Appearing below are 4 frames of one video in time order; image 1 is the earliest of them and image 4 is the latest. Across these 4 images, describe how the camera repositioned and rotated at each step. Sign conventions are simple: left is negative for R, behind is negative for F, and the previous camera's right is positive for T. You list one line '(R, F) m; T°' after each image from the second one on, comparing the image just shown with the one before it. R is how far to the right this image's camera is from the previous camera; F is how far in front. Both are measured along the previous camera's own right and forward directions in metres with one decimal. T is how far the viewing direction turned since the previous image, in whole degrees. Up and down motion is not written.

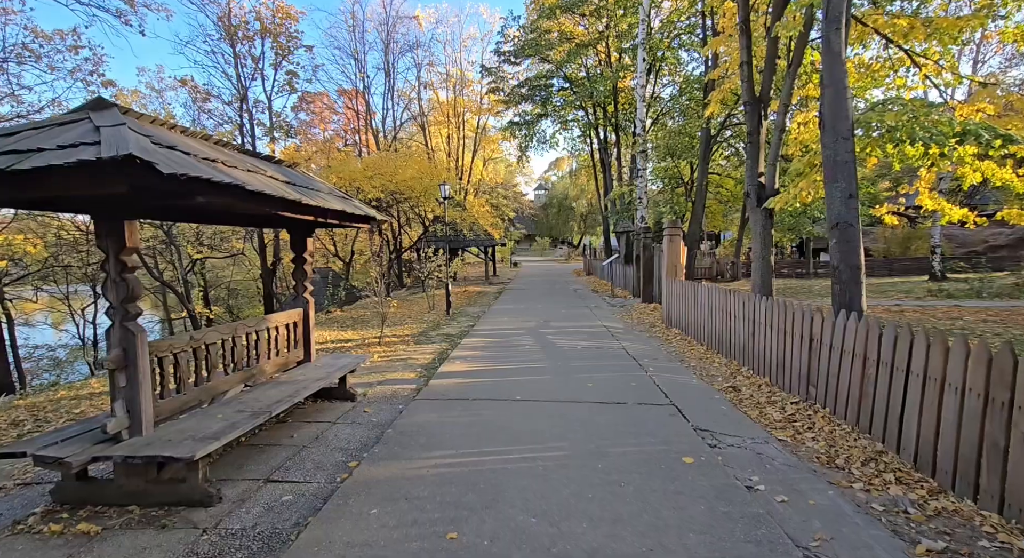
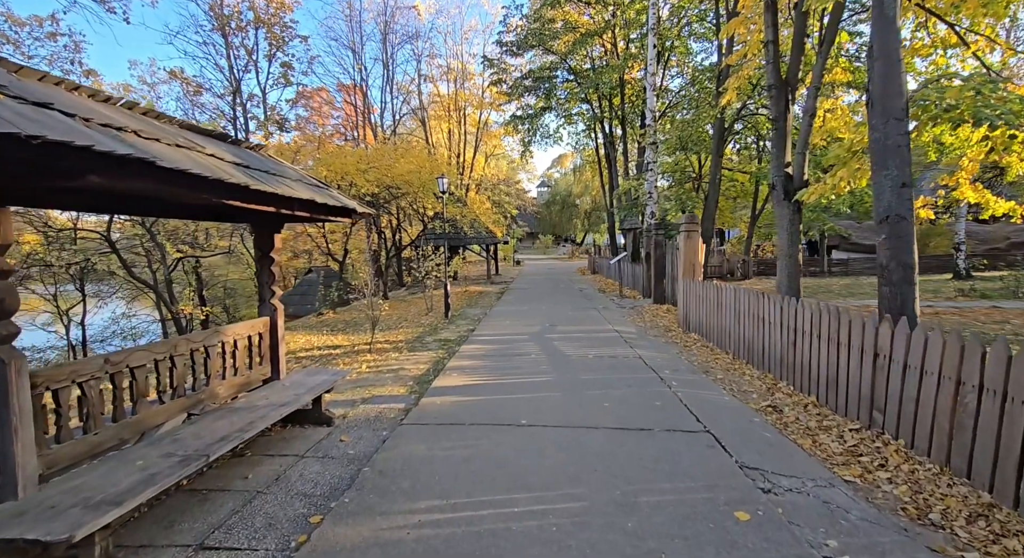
(0.0, +0.8) m; 0°
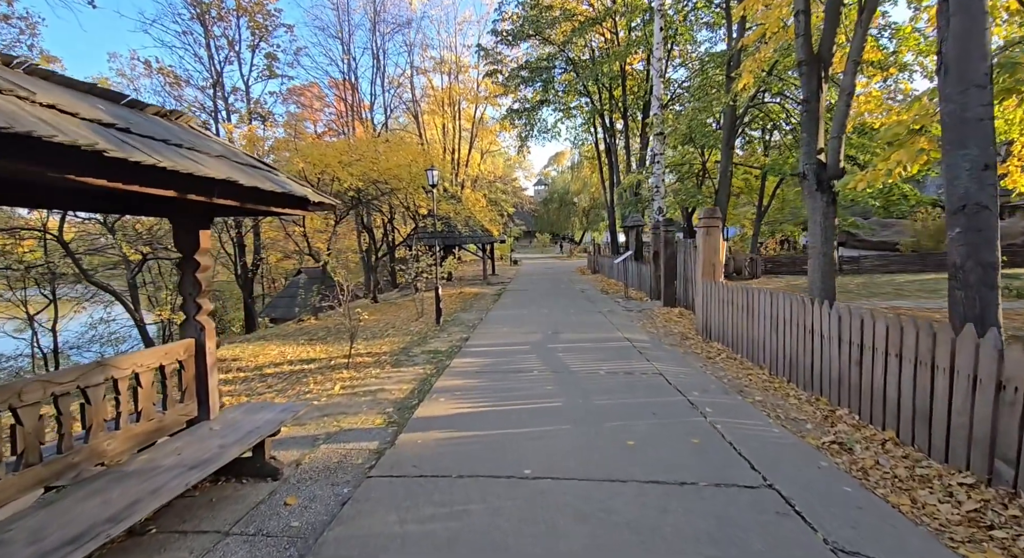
(0.0, +1.0) m; 0°
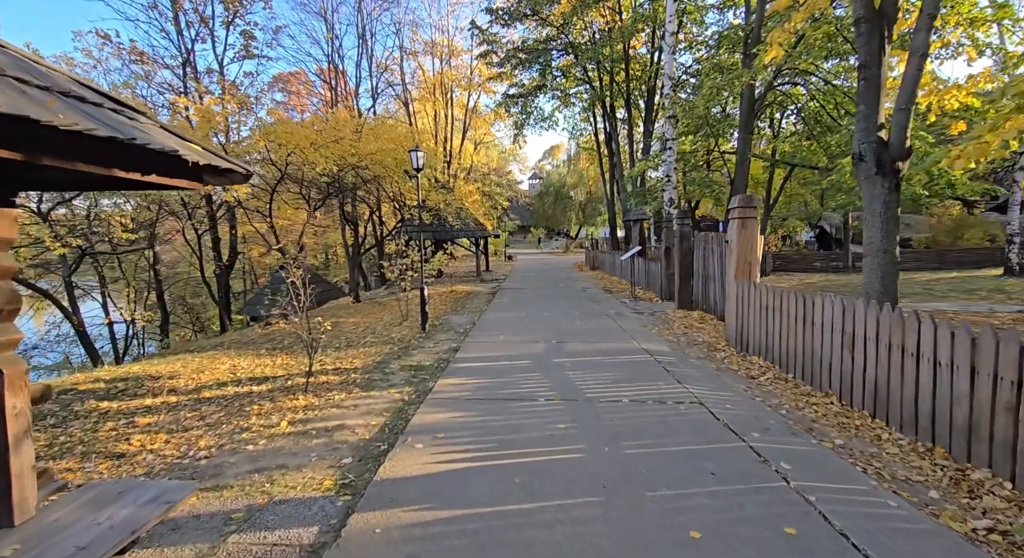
(-0.1, +1.3) m; +1°
